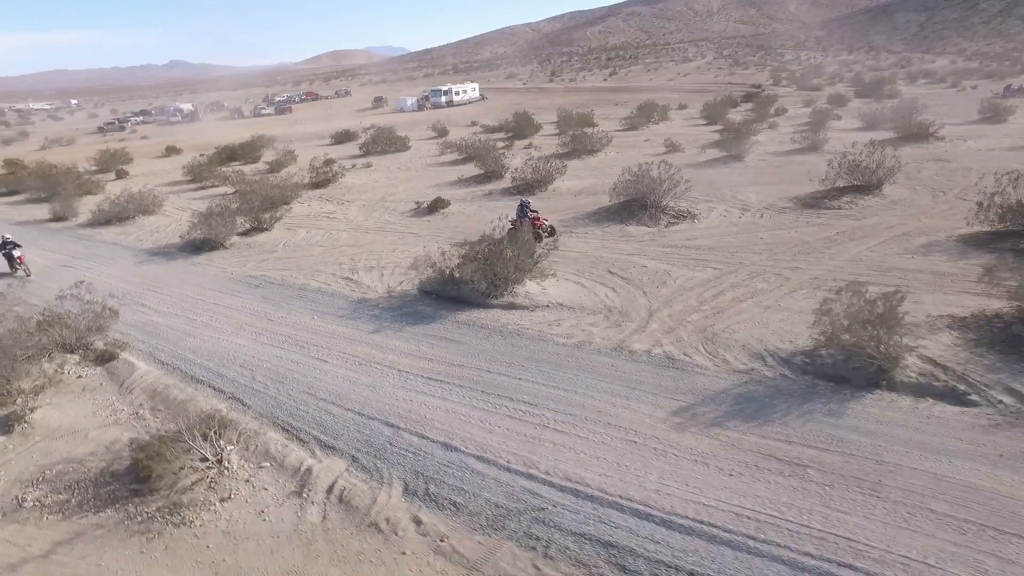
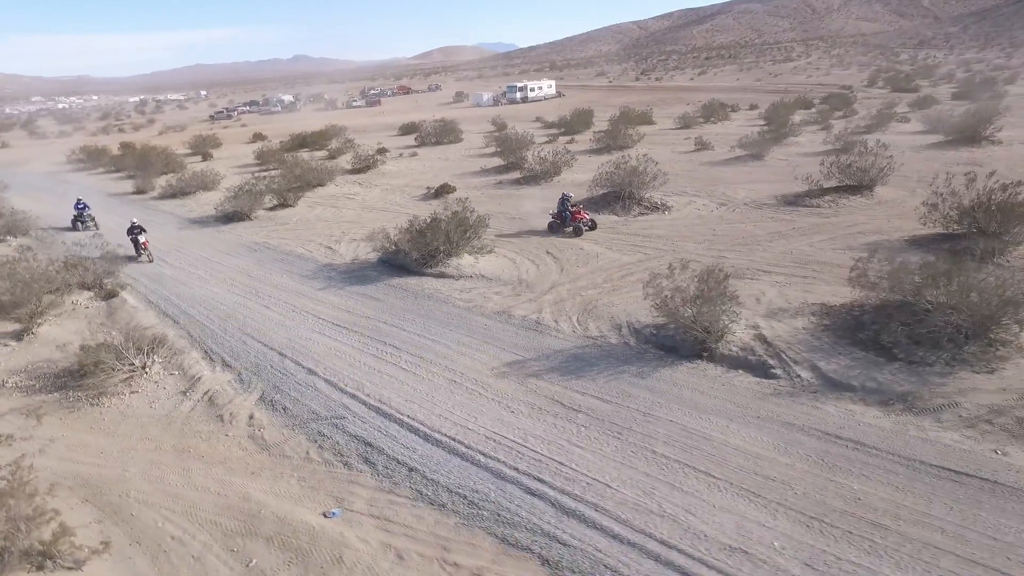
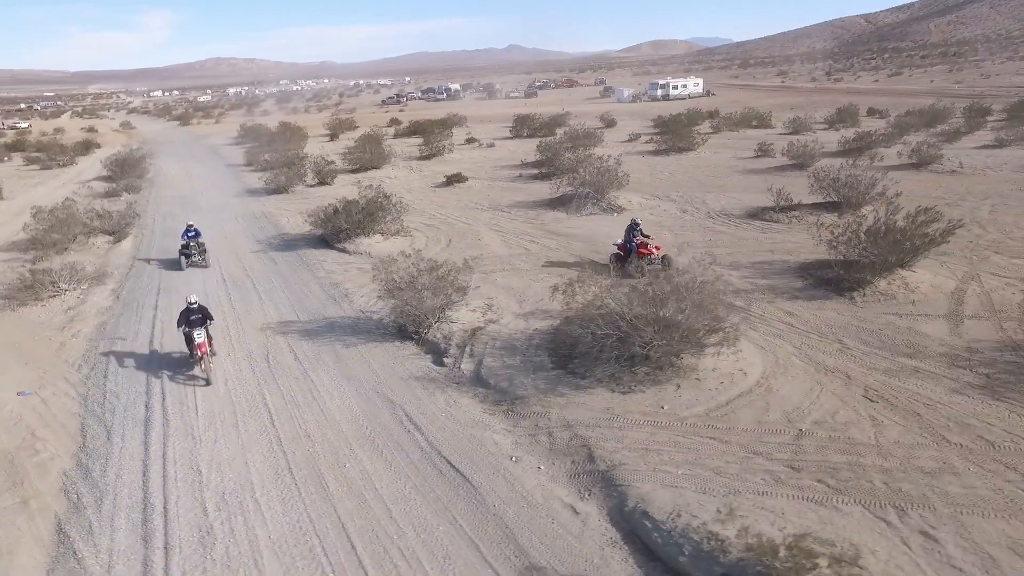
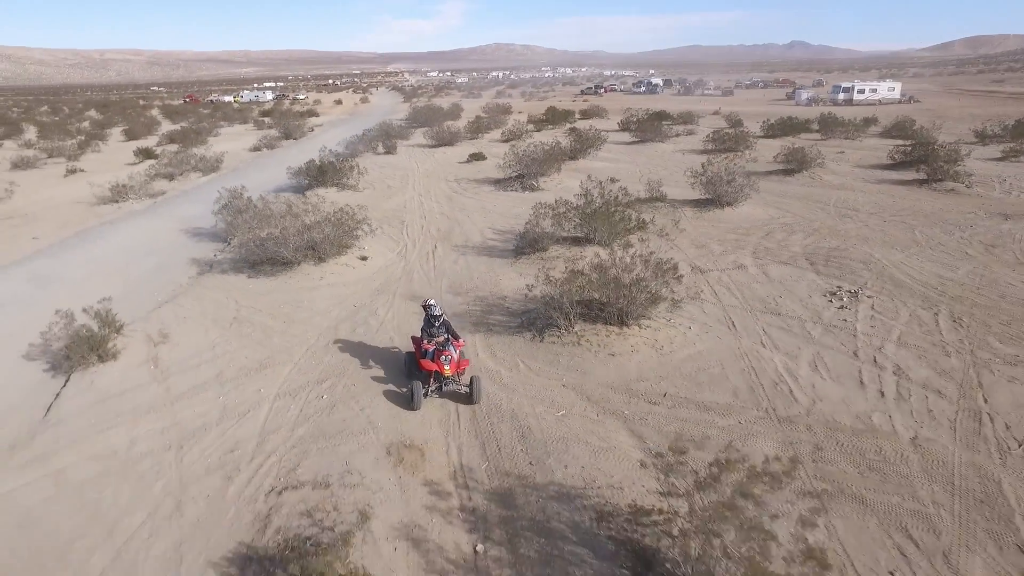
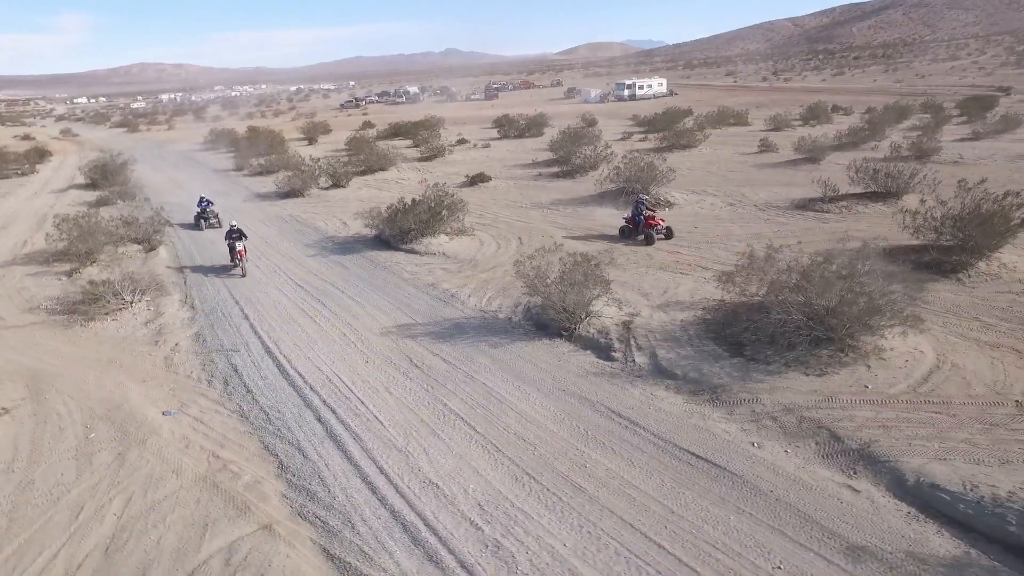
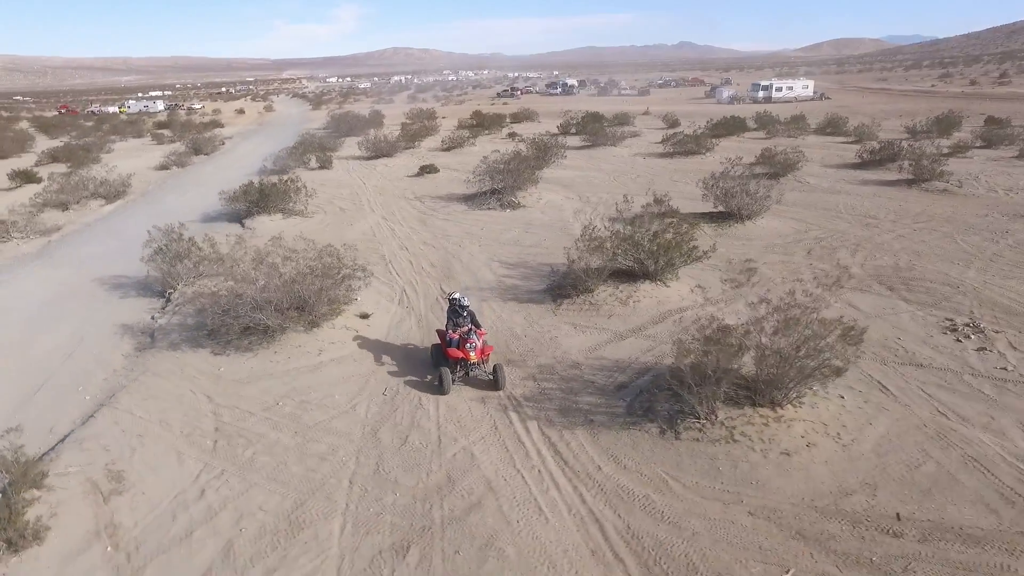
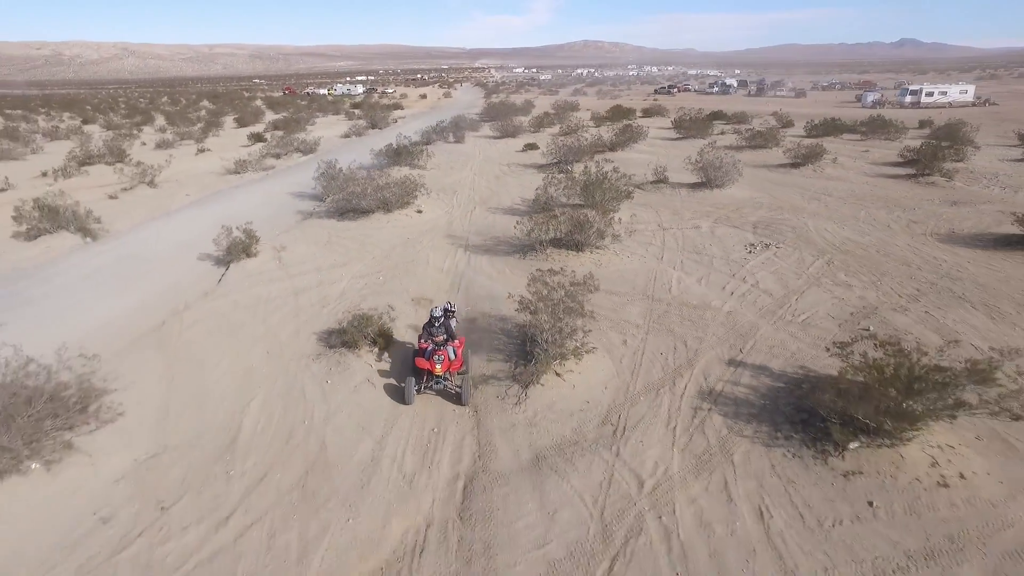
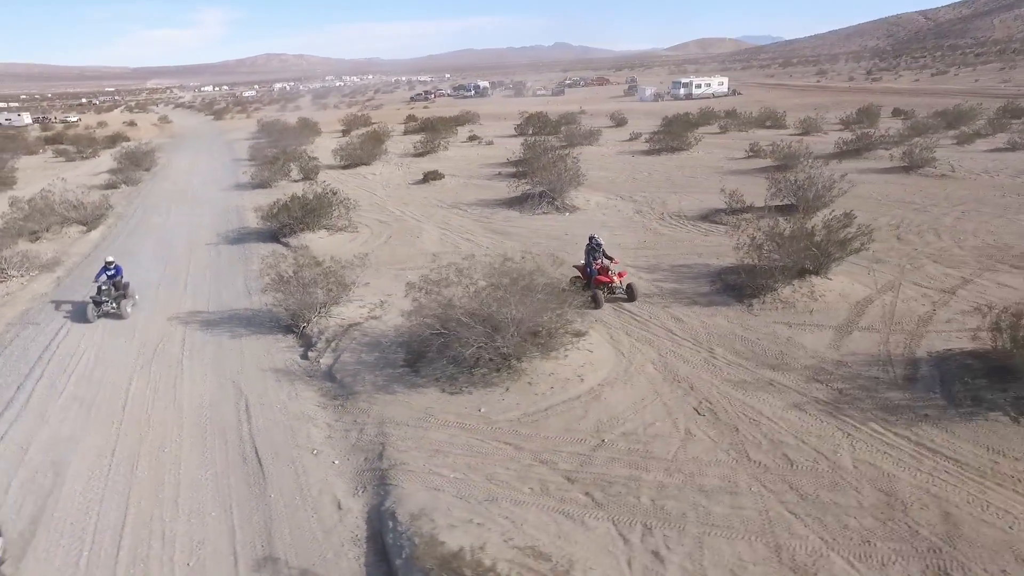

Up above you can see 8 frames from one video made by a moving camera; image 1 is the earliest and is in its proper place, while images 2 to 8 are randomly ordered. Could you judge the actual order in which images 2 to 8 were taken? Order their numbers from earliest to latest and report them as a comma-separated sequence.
2, 5, 3, 8, 6, 4, 7
